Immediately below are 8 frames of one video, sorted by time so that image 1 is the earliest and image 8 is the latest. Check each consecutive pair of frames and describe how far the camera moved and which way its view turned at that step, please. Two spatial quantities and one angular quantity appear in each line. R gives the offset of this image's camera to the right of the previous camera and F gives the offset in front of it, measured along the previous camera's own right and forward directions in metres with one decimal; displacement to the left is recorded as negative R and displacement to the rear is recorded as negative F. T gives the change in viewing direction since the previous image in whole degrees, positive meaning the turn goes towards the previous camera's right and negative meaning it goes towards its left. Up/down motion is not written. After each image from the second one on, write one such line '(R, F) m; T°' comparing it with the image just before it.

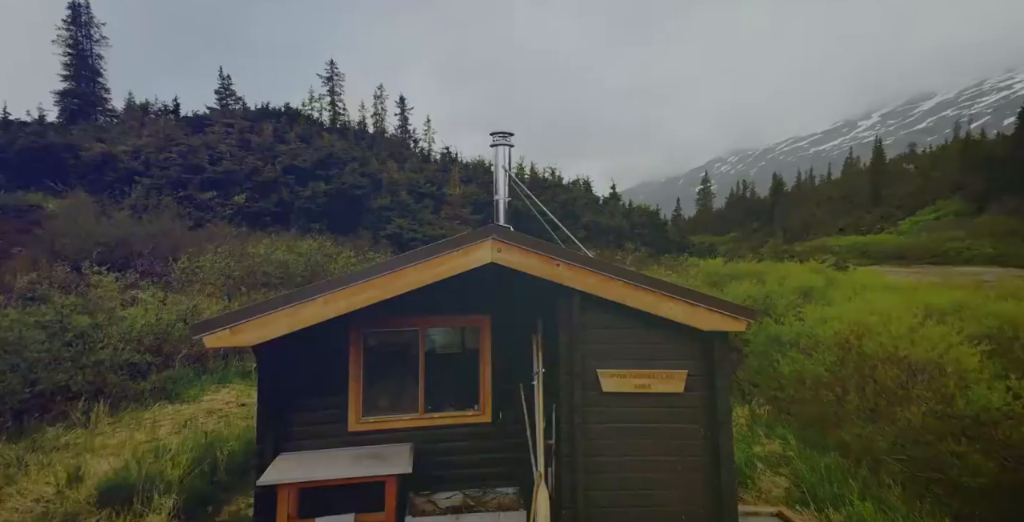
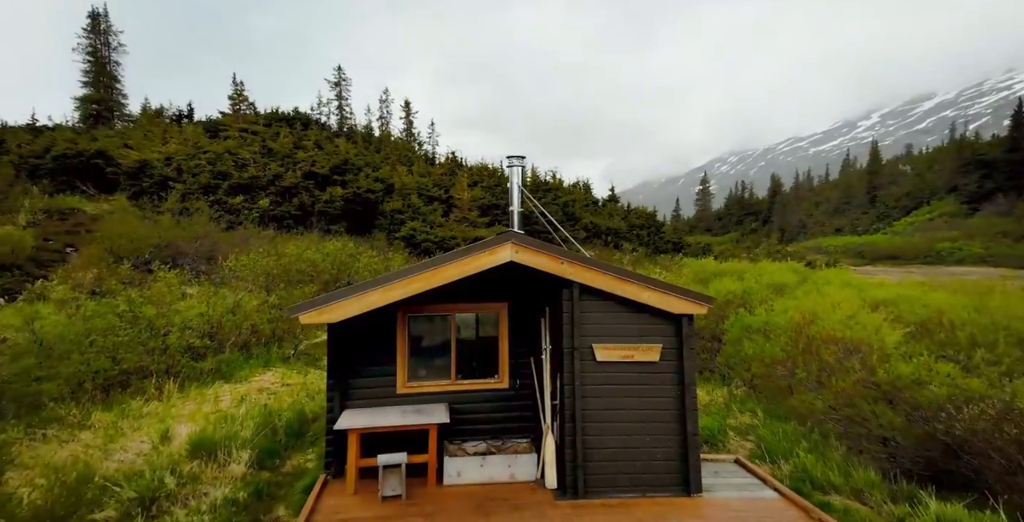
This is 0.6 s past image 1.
(-0.2, -1.3) m; 0°
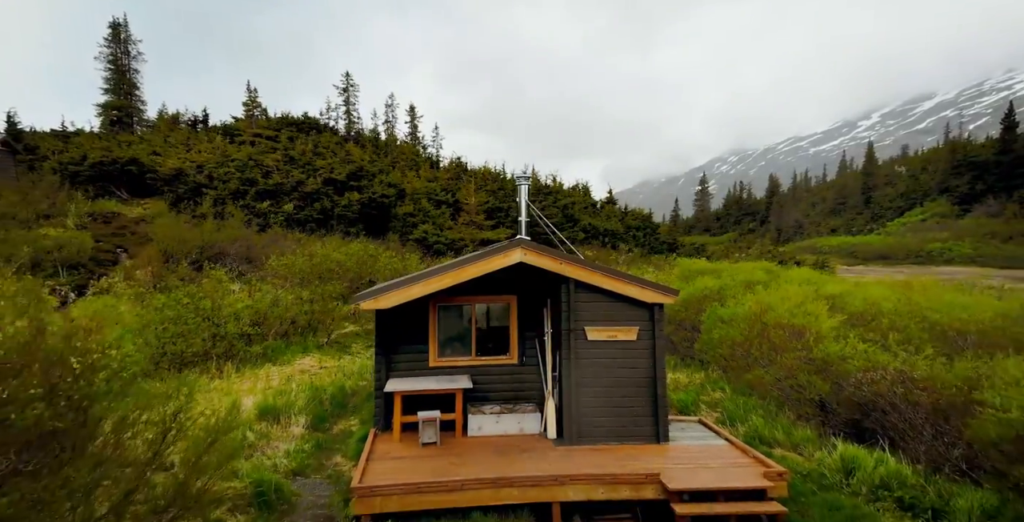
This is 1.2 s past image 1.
(-0.1, -1.6) m; 0°
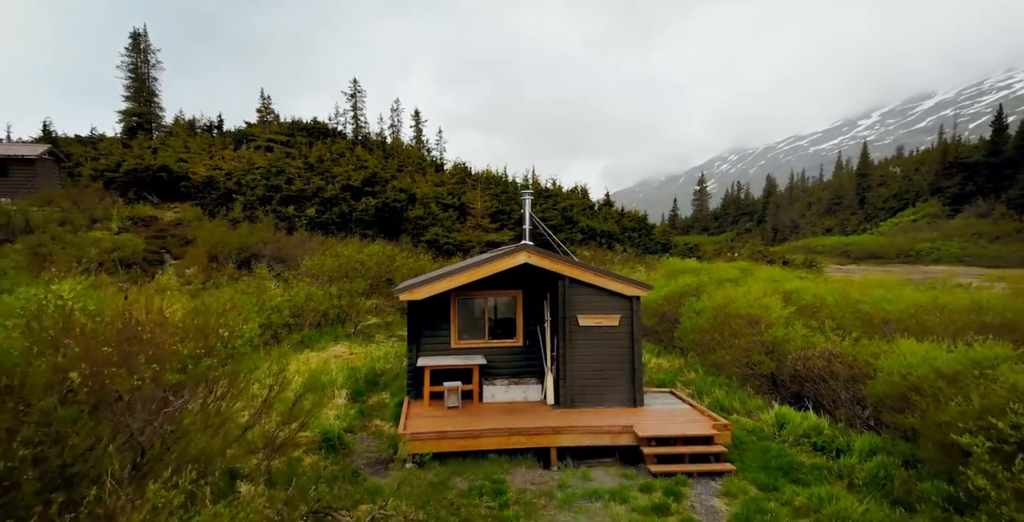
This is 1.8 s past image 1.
(-0.1, -1.8) m; 0°
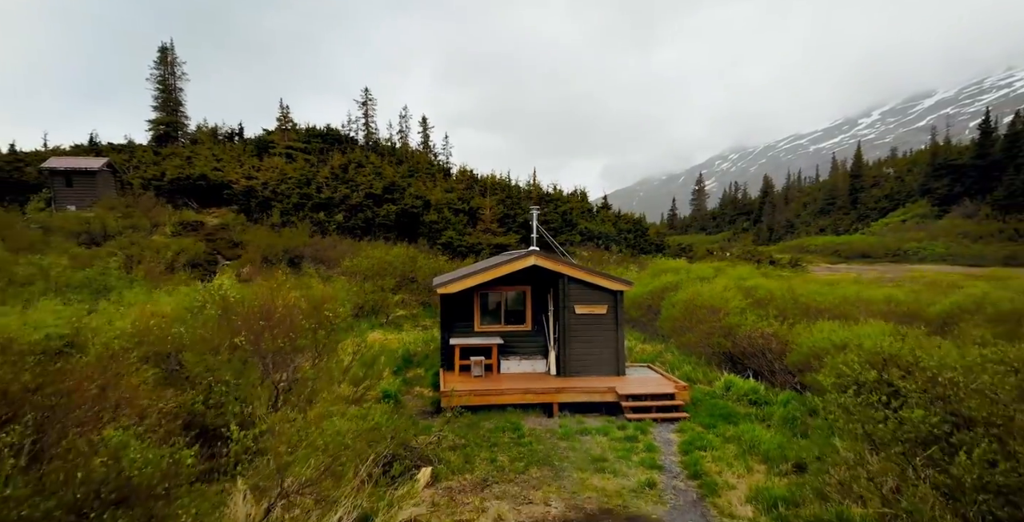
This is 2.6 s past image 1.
(-0.3, -2.7) m; 0°
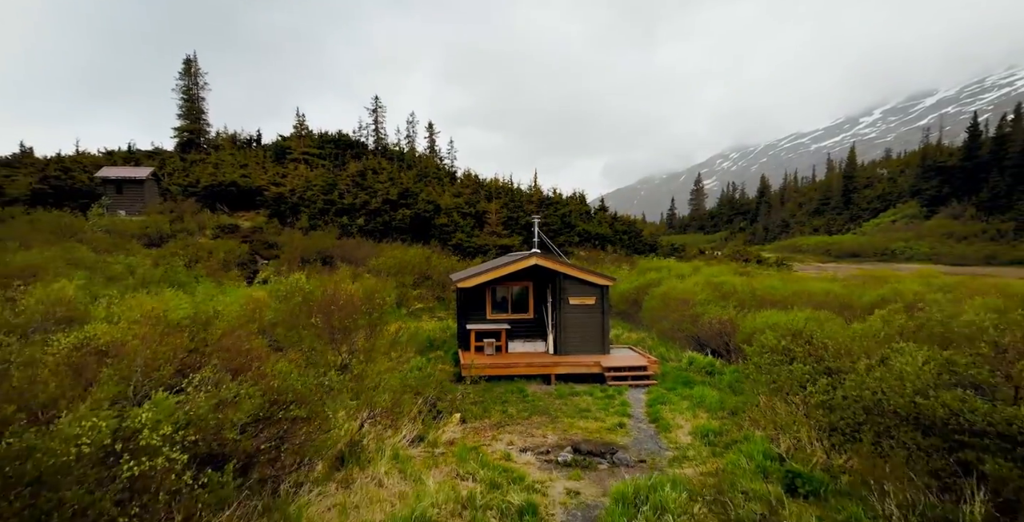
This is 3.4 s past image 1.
(-0.1, -2.7) m; 0°
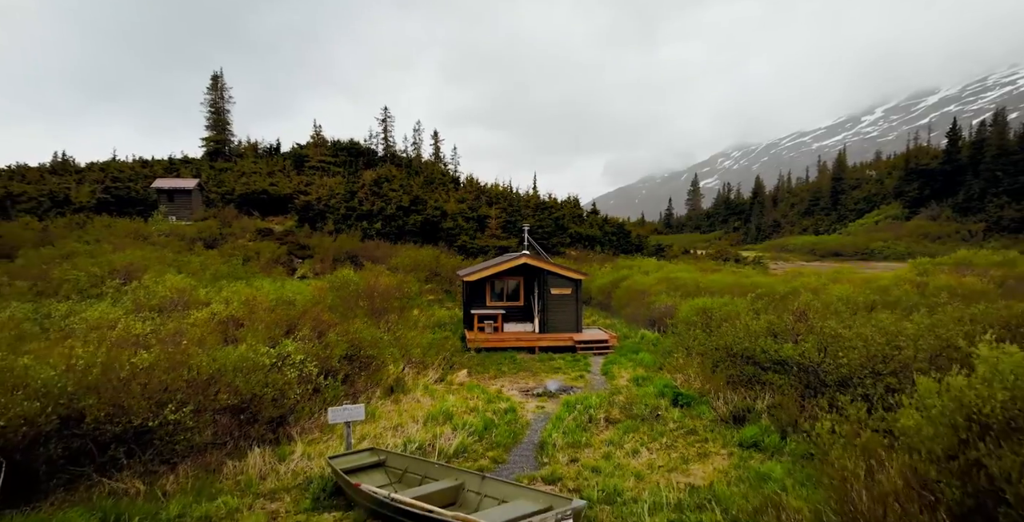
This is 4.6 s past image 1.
(+0.3, -4.1) m; 0°
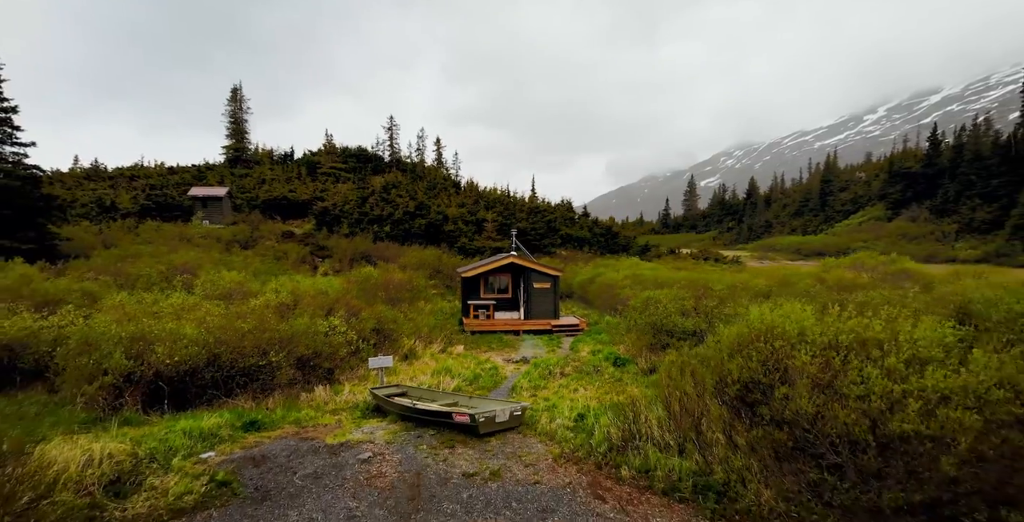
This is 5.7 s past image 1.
(+0.5, -4.0) m; 0°
